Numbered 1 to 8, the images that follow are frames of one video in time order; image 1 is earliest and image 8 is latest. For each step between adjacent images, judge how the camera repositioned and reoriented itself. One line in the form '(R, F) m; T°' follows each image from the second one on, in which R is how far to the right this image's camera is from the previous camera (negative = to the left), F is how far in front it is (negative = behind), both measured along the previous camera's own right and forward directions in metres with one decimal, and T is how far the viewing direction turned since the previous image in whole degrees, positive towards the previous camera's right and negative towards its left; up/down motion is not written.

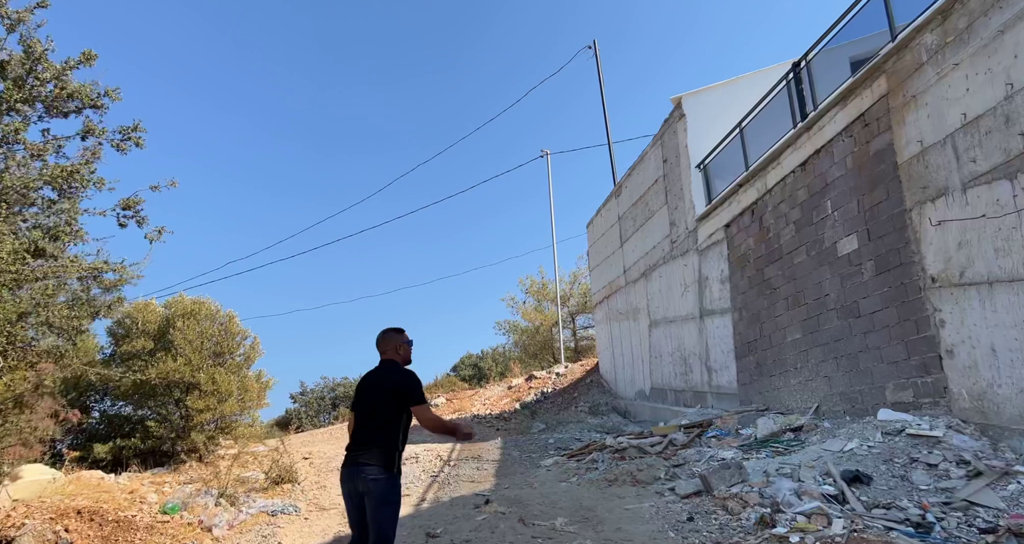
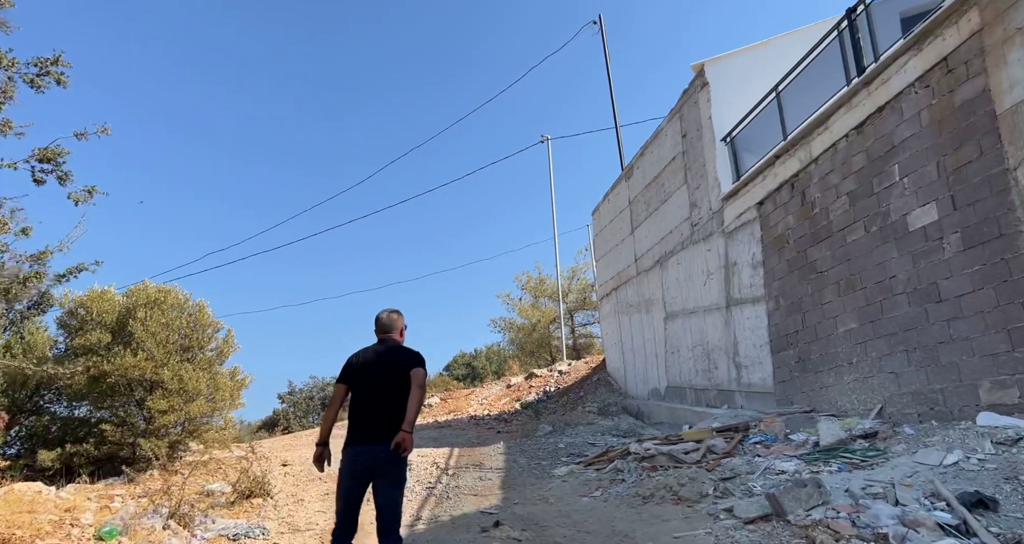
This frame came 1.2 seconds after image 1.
(-0.2, +1.2) m; +1°
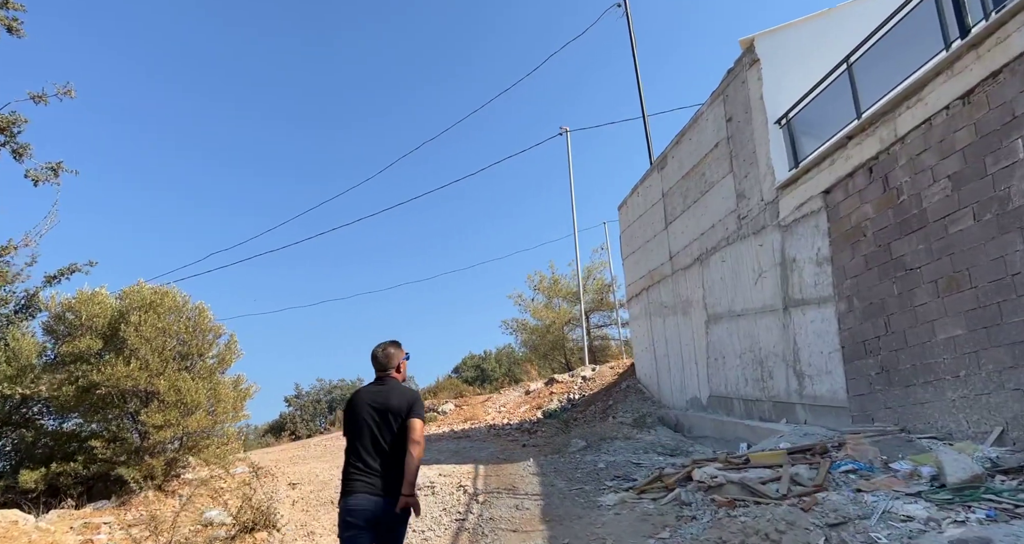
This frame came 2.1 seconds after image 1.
(-0.3, +1.0) m; -1°
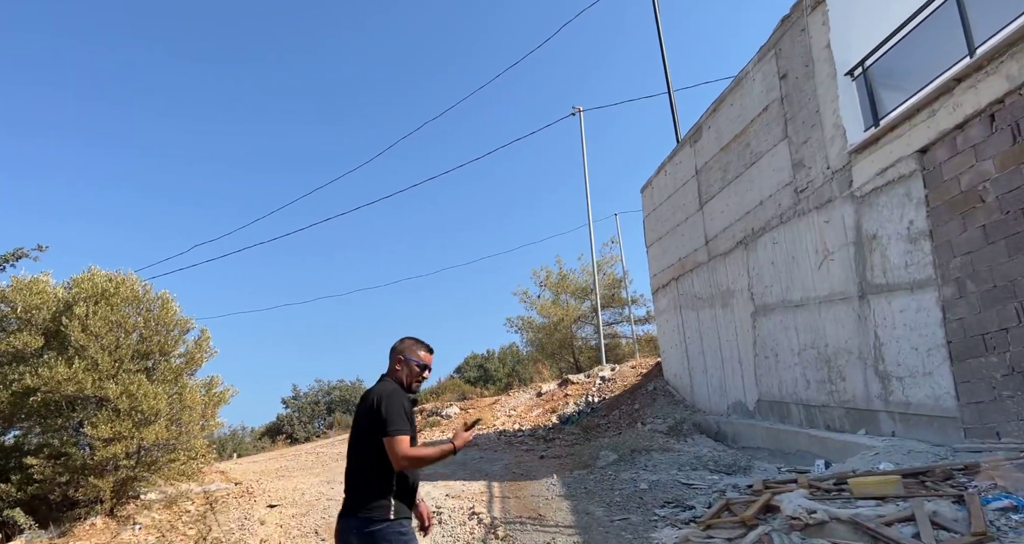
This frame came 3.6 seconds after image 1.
(-0.2, +1.5) m; 0°
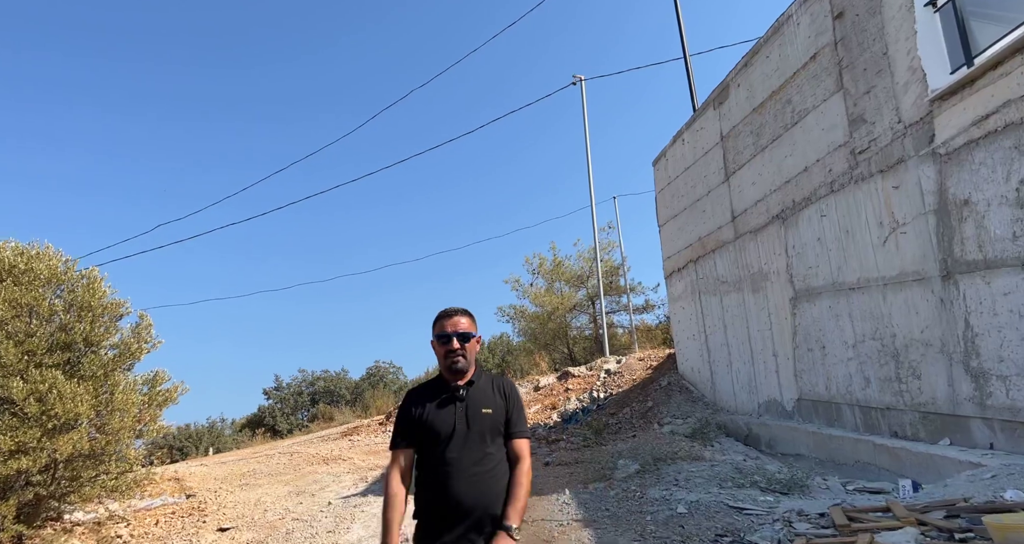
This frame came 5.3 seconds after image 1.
(-0.2, +1.4) m; +1°
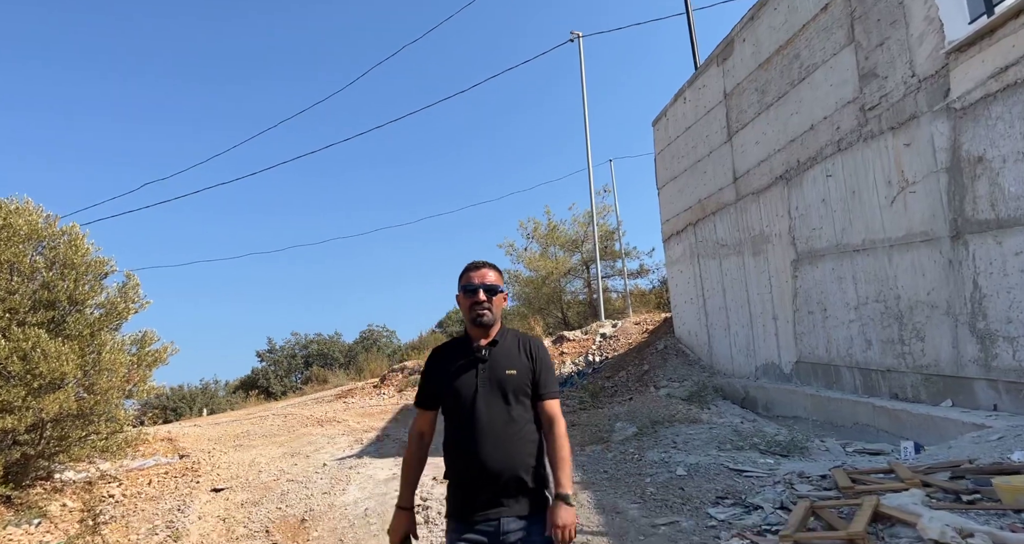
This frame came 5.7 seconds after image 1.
(0.0, +0.2) m; +1°
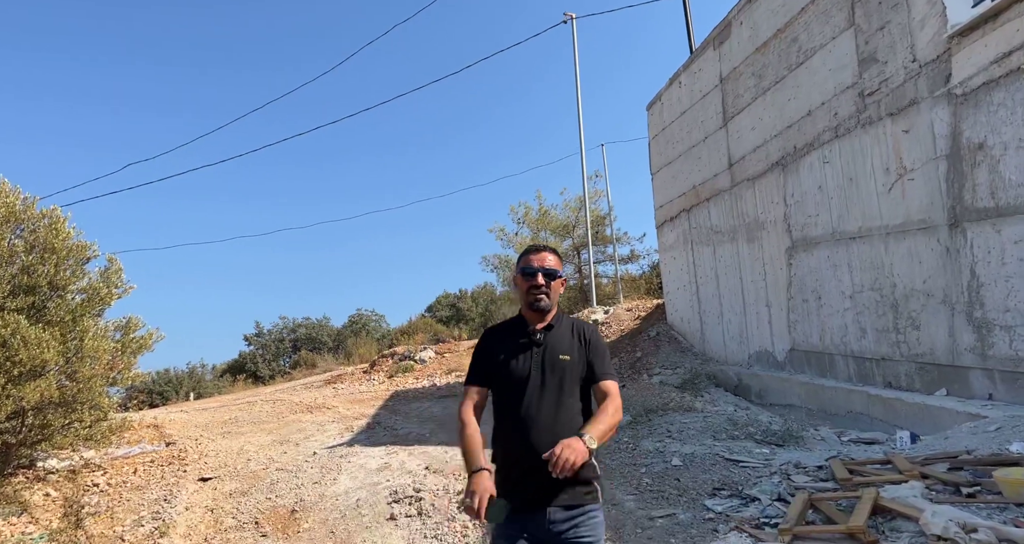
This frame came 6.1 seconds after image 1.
(0.0, +0.1) m; +1°
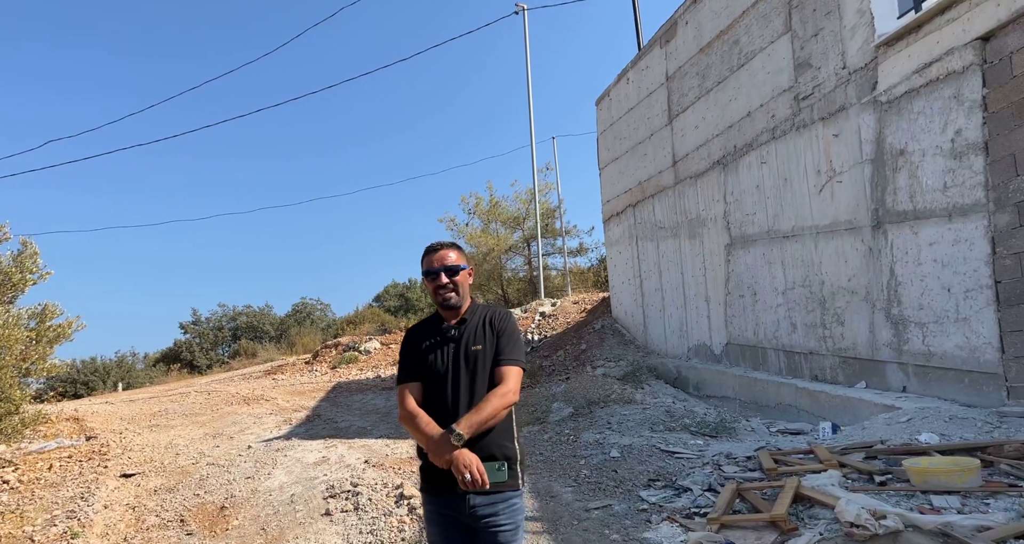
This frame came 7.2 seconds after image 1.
(+0.1, 0.0) m; +4°
